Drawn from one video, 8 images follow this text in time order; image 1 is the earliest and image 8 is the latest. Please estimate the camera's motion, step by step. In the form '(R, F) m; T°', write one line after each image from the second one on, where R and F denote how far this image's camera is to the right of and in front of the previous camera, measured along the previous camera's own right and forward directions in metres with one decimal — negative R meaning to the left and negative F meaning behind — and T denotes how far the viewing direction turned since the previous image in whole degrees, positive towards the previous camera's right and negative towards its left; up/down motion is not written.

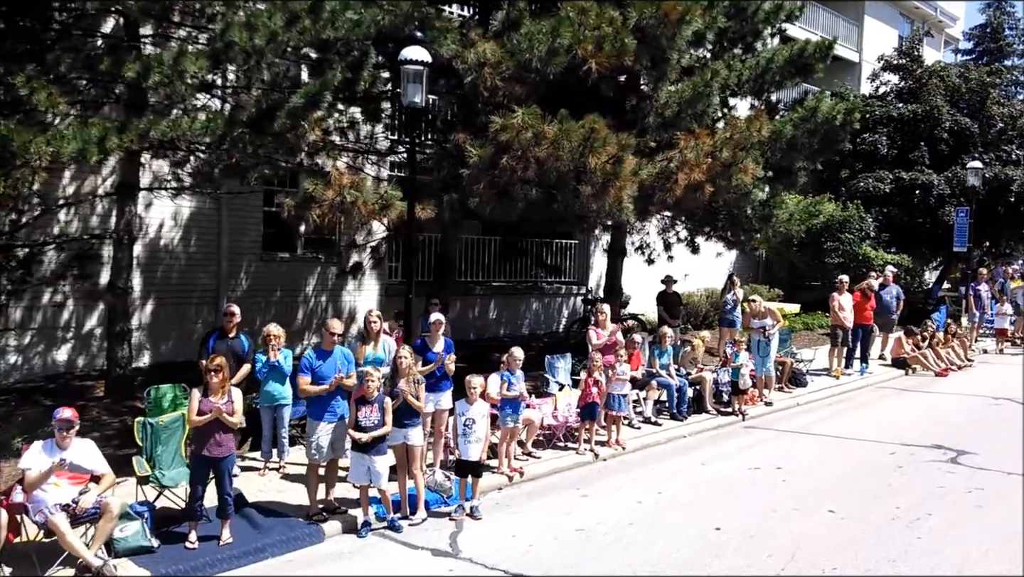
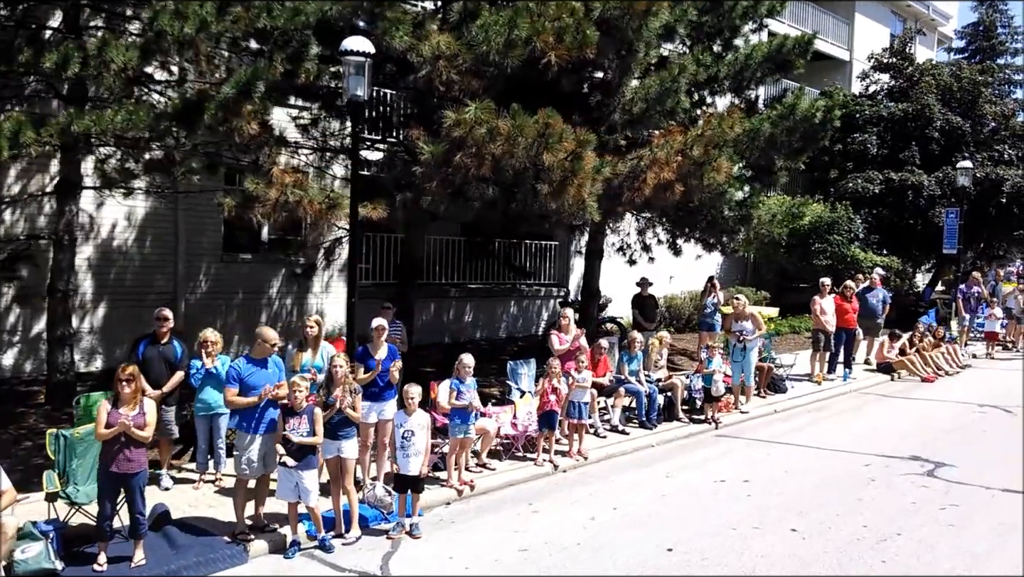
(+0.5, +0.4) m; 0°
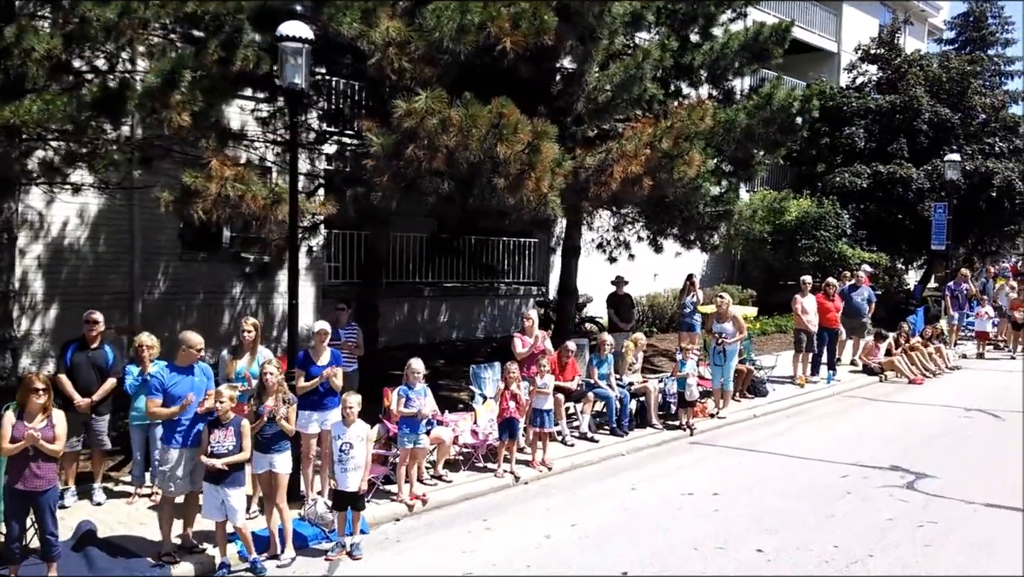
(+0.4, +0.4) m; 0°
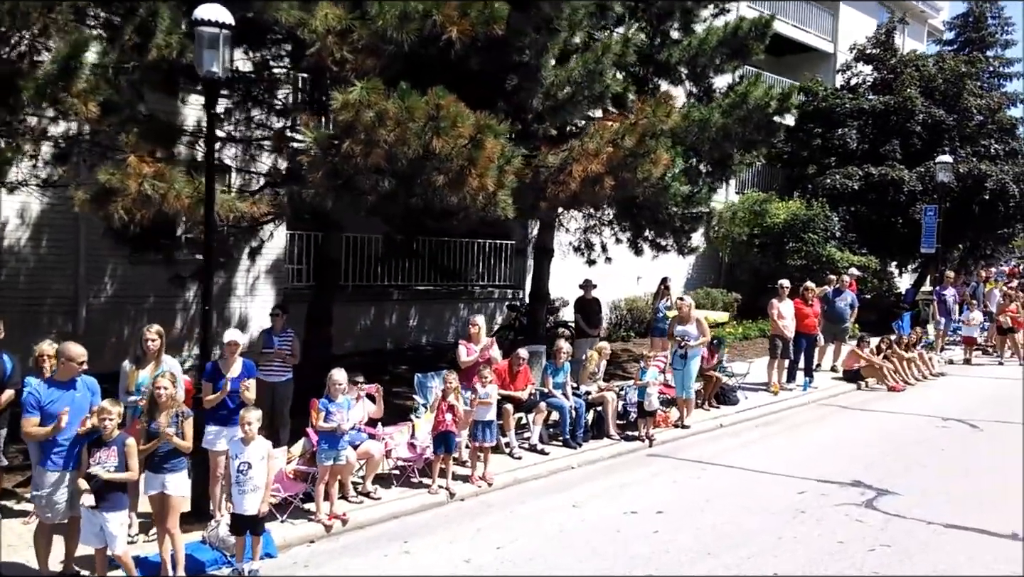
(+0.6, +0.5) m; 0°
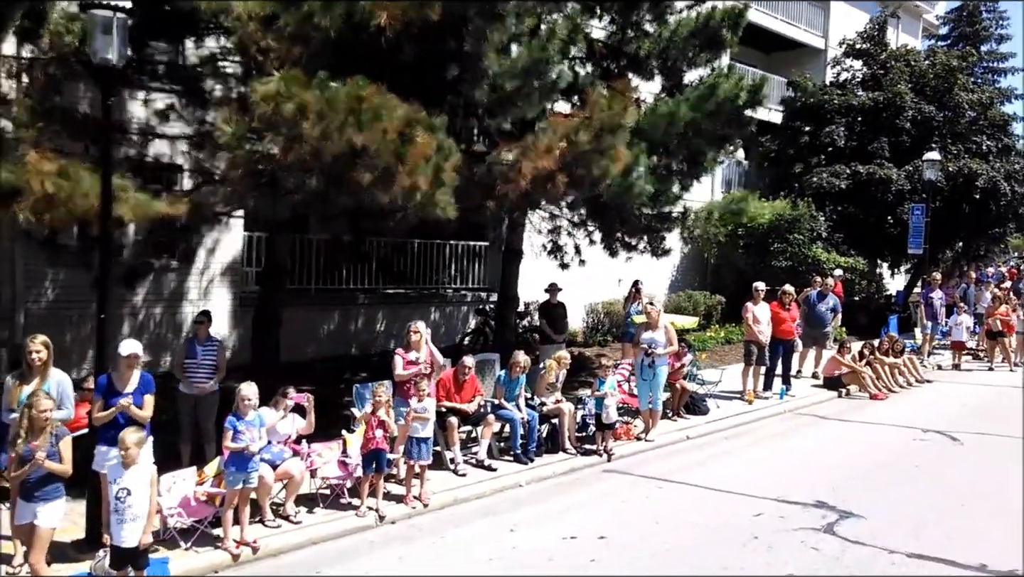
(+0.6, +0.5) m; 0°
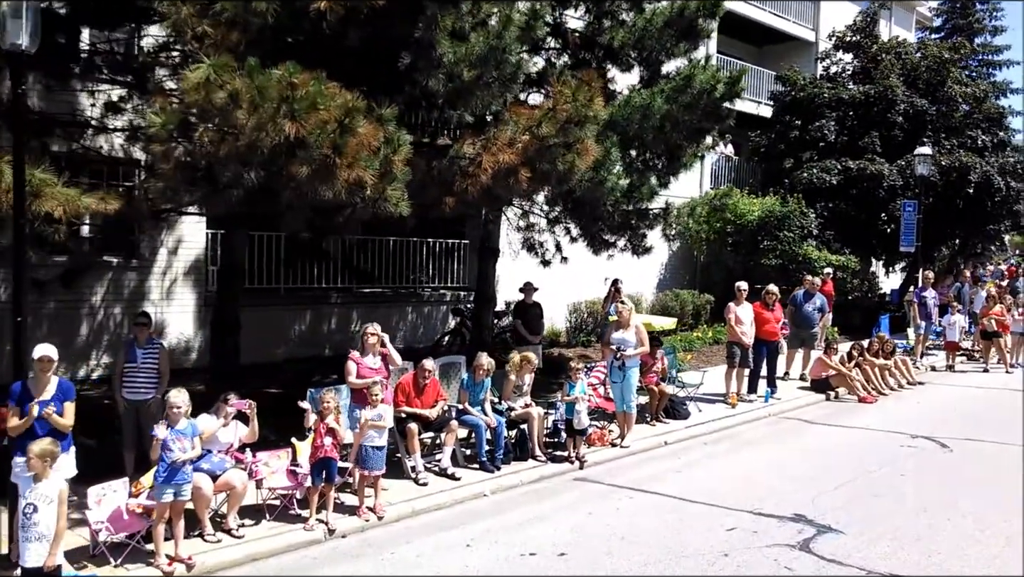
(+0.4, +0.4) m; 0°
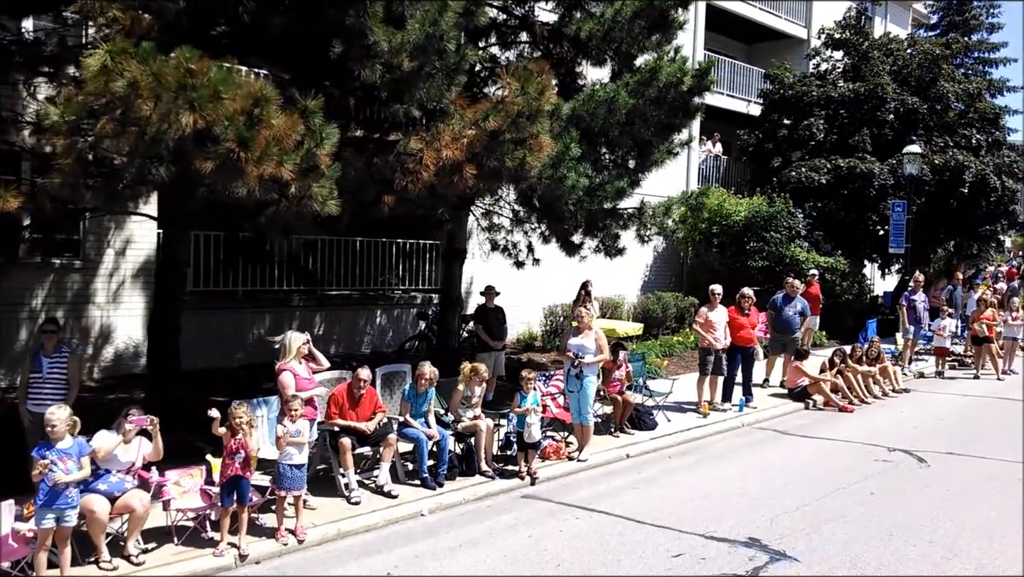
(+0.6, +0.5) m; 0°
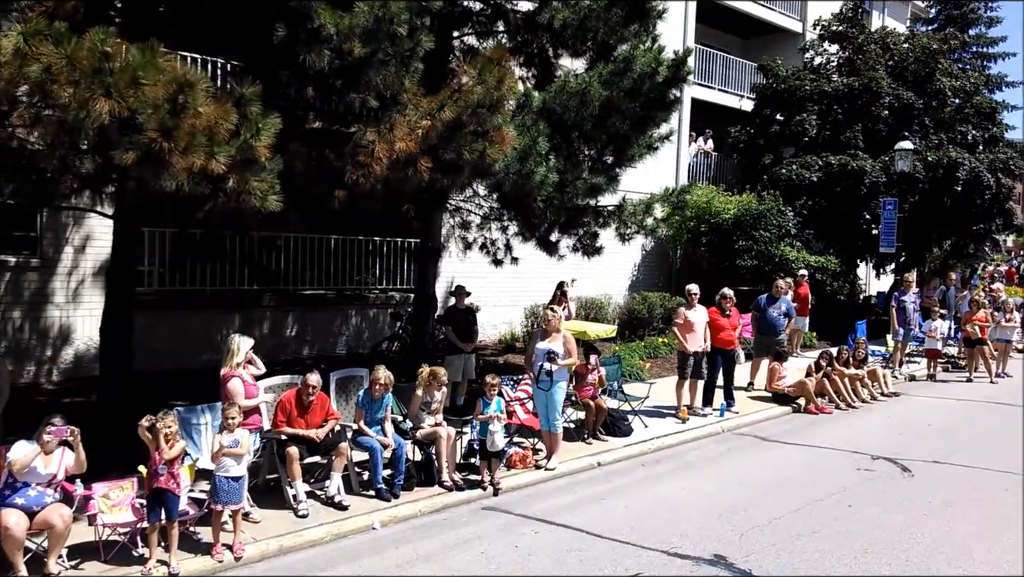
(+0.4, +0.4) m; 0°
